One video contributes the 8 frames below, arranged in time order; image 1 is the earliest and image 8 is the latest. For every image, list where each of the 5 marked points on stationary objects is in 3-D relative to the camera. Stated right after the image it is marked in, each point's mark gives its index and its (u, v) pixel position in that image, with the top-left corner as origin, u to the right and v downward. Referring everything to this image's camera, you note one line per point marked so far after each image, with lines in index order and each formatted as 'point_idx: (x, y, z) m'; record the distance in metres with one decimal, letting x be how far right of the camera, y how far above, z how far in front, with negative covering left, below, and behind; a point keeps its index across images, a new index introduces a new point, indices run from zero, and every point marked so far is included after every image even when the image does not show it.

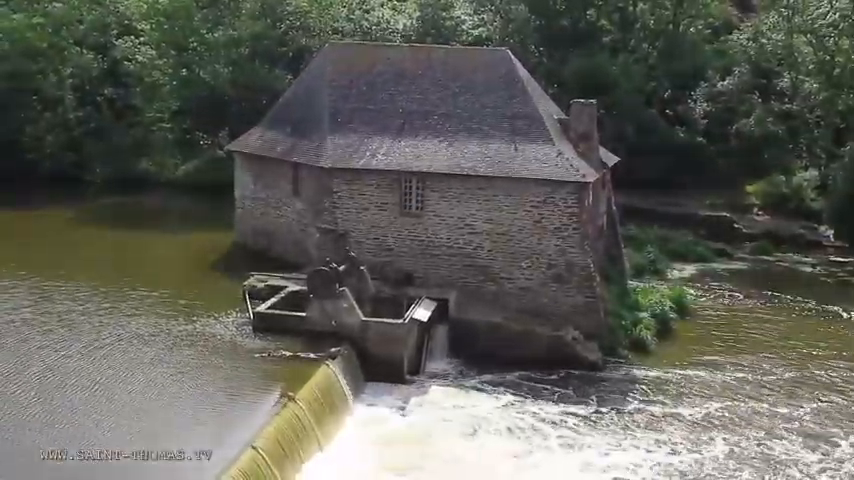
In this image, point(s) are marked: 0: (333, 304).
0: (-2.2, -1.6, +19.4) m
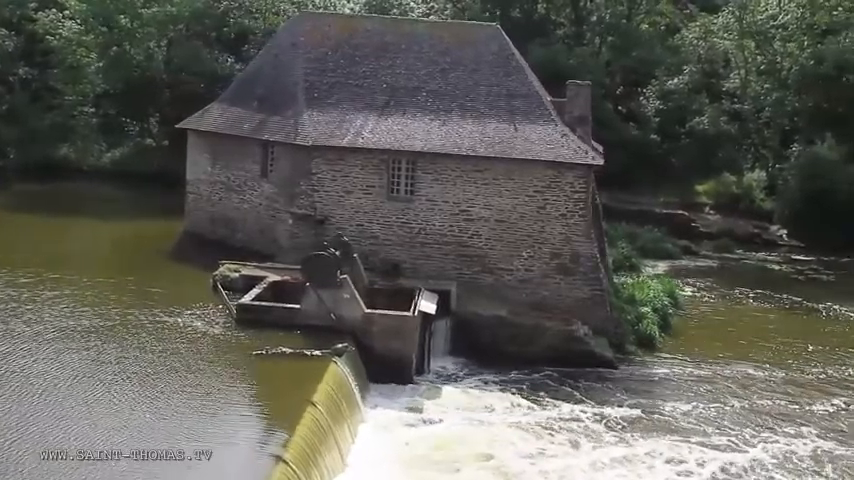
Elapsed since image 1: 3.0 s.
0: (-2.0, -1.2, +17.1) m
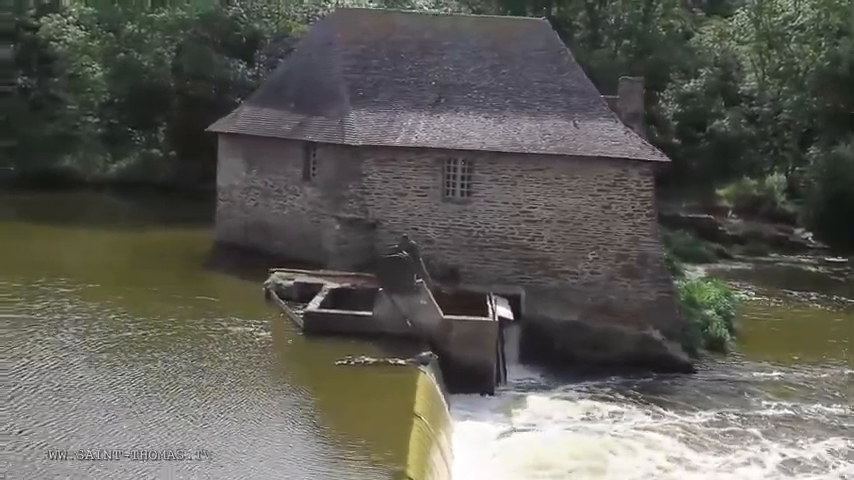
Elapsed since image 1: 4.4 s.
0: (-0.4, -1.2, +16.0) m
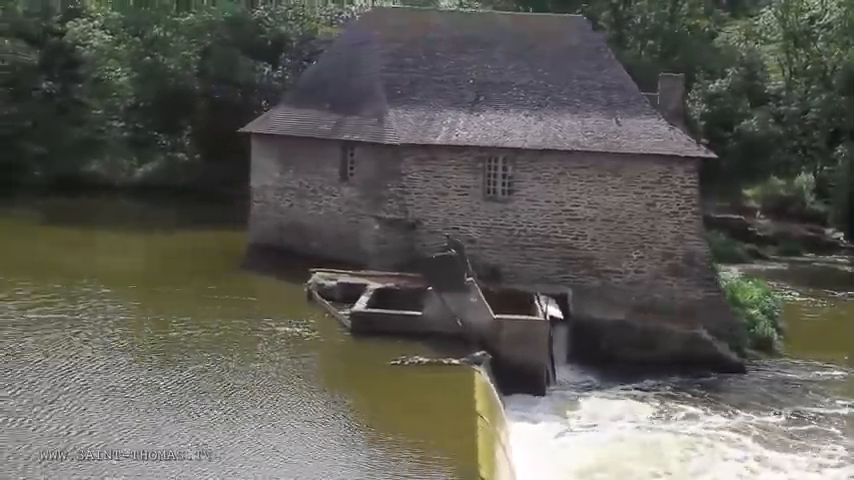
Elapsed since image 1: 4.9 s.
0: (+0.6, -1.2, +15.7) m
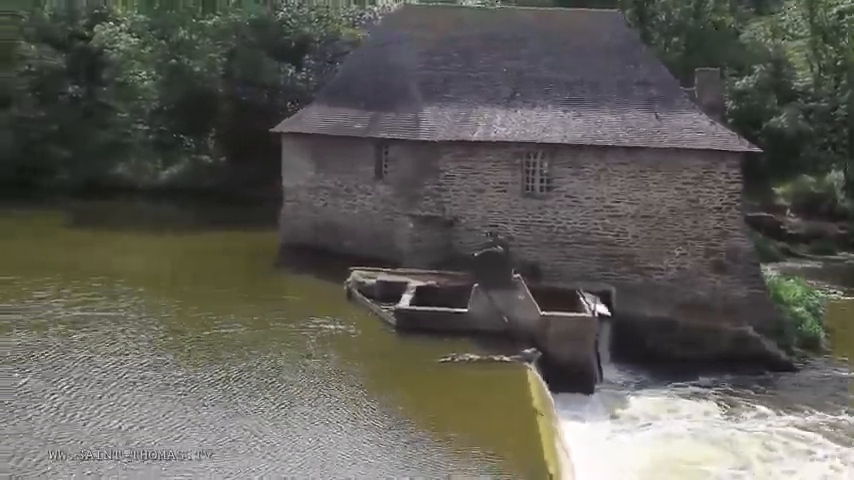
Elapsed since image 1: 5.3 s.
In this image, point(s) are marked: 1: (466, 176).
0: (+1.5, -1.1, +15.5) m
1: (+1.0, +1.6, +20.0) m
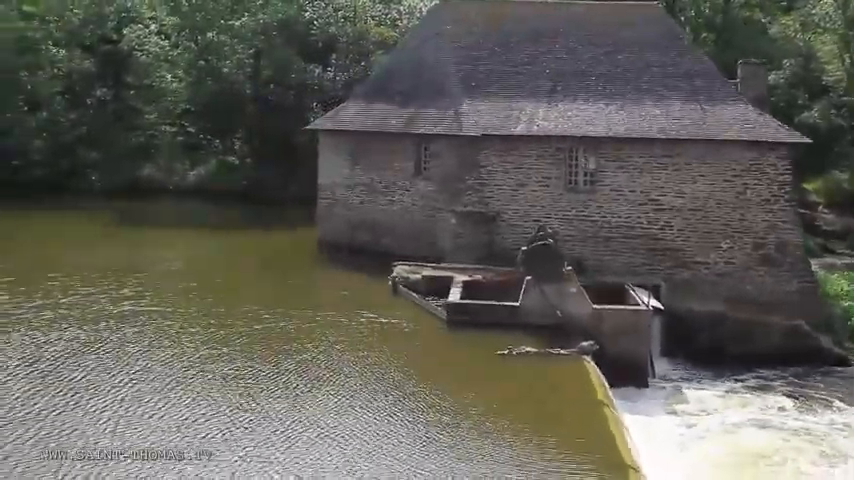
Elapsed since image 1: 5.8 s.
0: (+2.5, -0.9, +15.3) m
1: (+2.0, +1.7, +19.8) m
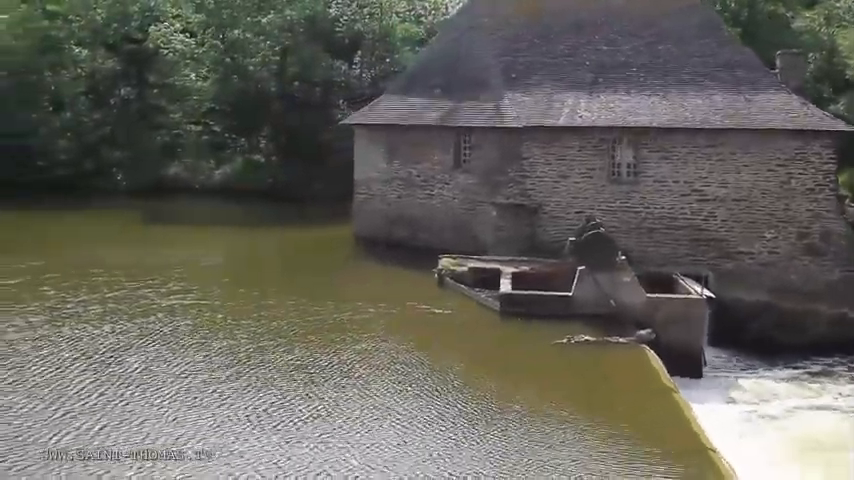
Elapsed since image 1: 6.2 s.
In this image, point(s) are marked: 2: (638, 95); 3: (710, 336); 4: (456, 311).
0: (+3.5, -0.7, +15.2) m
1: (+3.0, +1.9, +19.8) m
2: (+5.2, +3.6, +19.9) m
3: (+6.6, -2.3, +18.6) m
4: (+0.6, -1.4, +16.3) m
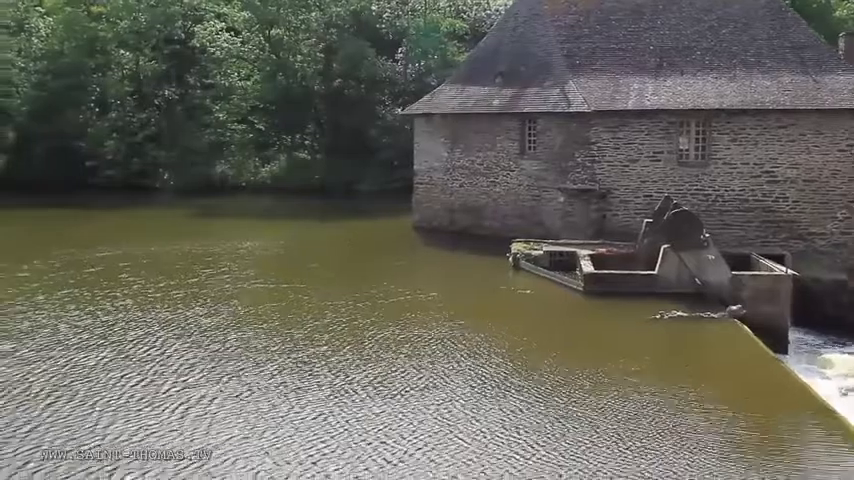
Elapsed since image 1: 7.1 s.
0: (+5.1, -0.3, +15.3) m
1: (+4.8, +2.3, +19.9) m
2: (+6.9, +4.1, +19.9) m
3: (+8.3, -1.8, +18.6) m
4: (+2.2, -1.0, +16.4) m
